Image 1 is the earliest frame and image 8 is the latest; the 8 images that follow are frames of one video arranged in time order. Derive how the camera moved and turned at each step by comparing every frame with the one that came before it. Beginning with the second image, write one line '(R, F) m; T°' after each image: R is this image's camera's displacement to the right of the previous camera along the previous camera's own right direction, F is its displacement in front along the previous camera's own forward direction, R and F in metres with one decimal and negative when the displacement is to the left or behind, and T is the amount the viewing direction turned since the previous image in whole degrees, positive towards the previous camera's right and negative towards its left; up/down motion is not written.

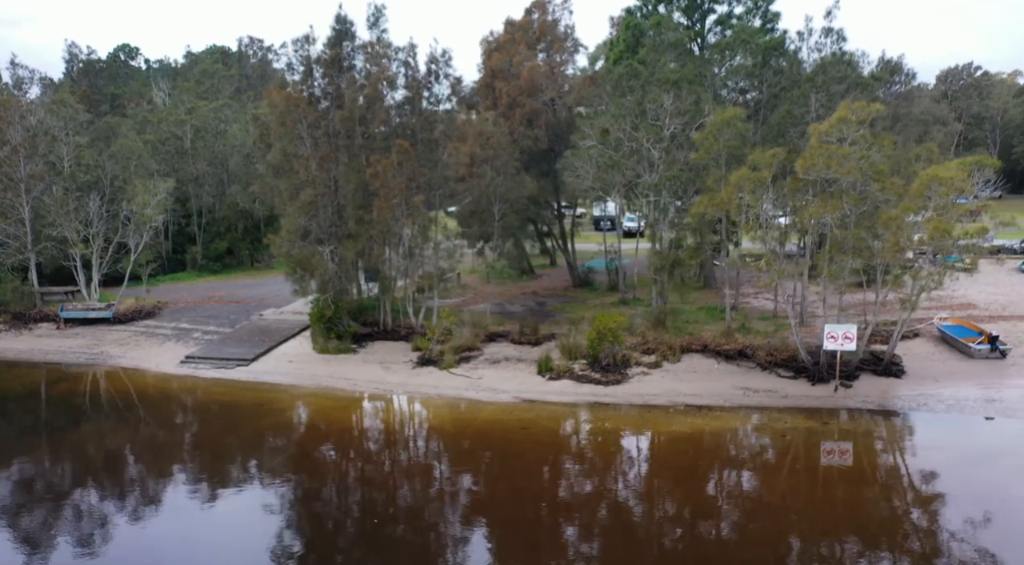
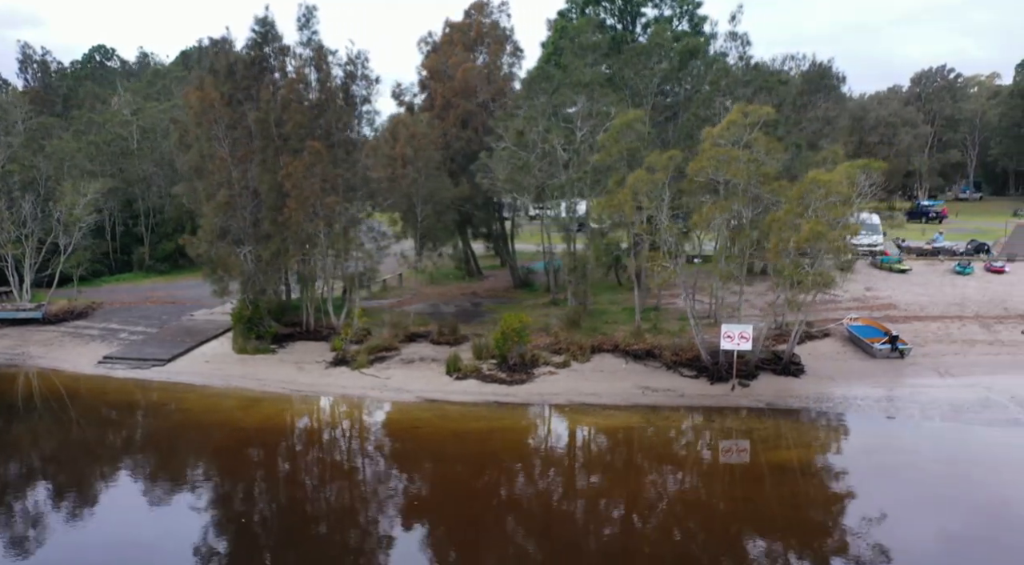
(+2.2, -0.2) m; +1°
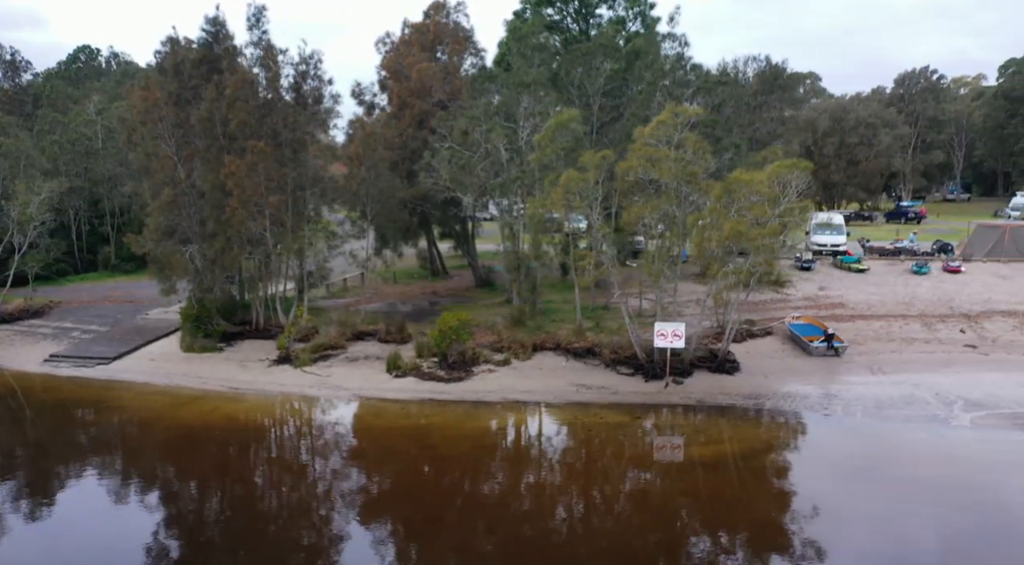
(+1.5, -0.2) m; 0°
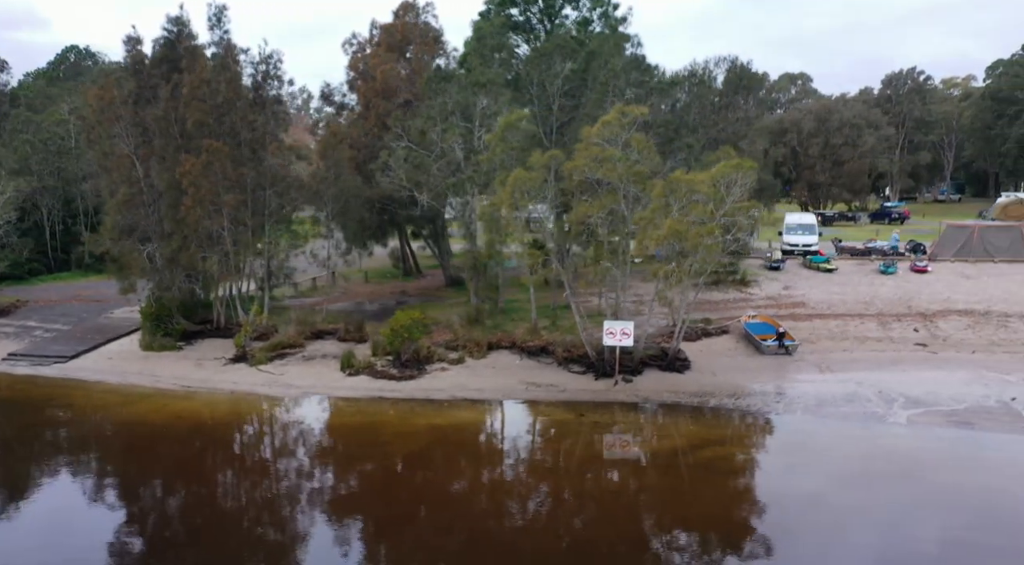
(+1.2, -0.1) m; 0°
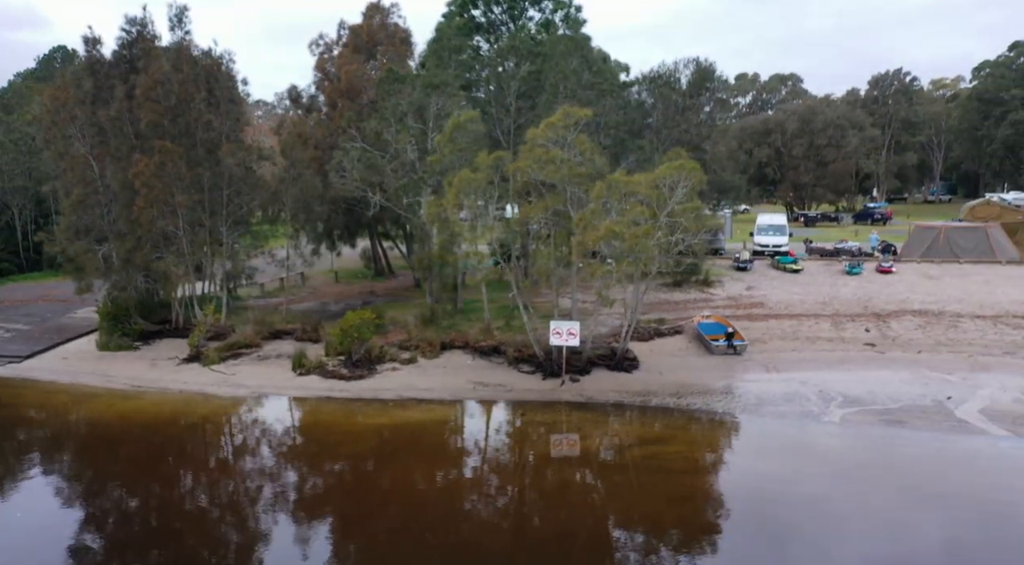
(+1.2, -0.1) m; 0°
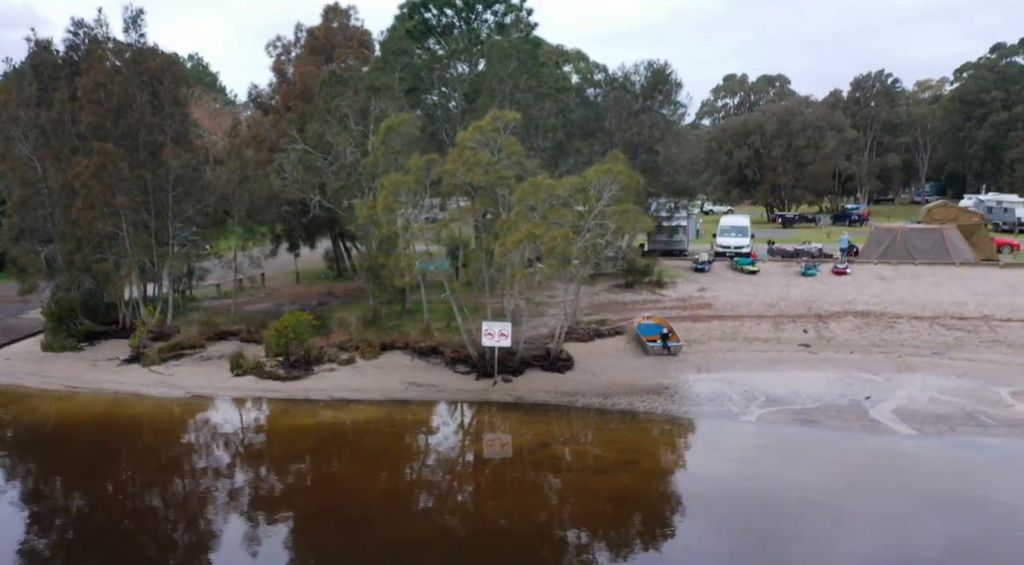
(+1.6, -0.2) m; 0°
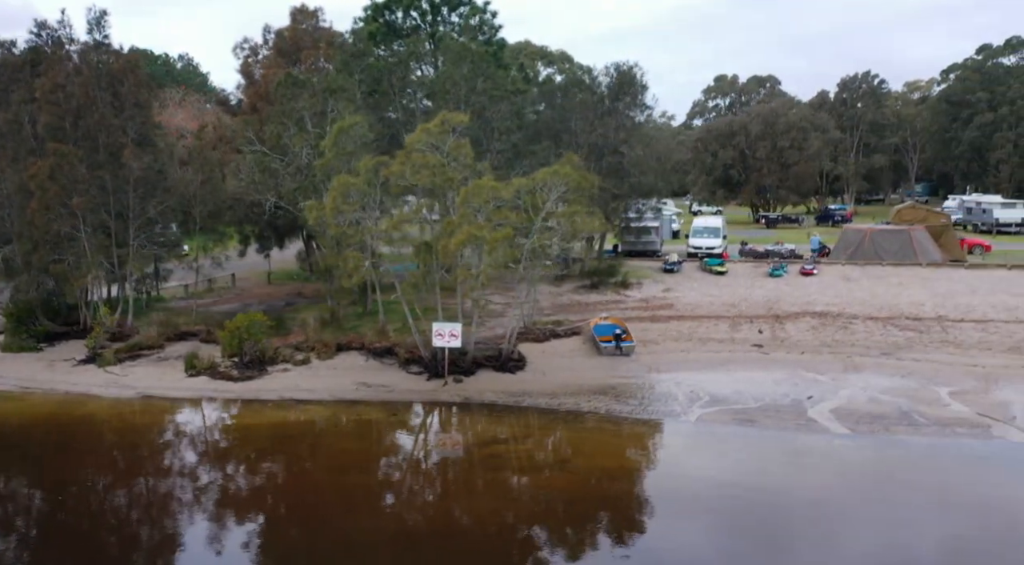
(+1.2, -0.1) m; 0°
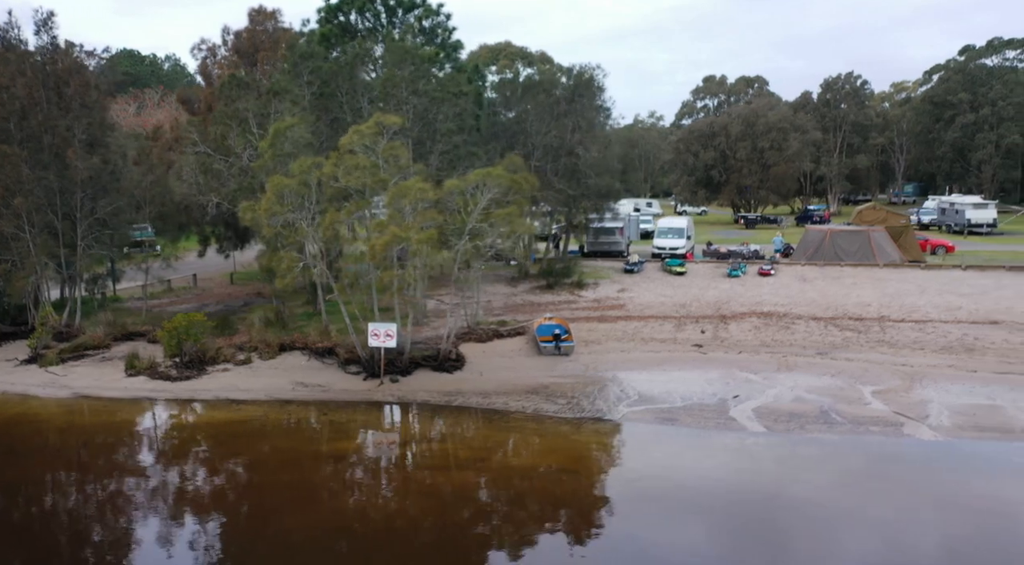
(+1.5, -0.2) m; 0°
